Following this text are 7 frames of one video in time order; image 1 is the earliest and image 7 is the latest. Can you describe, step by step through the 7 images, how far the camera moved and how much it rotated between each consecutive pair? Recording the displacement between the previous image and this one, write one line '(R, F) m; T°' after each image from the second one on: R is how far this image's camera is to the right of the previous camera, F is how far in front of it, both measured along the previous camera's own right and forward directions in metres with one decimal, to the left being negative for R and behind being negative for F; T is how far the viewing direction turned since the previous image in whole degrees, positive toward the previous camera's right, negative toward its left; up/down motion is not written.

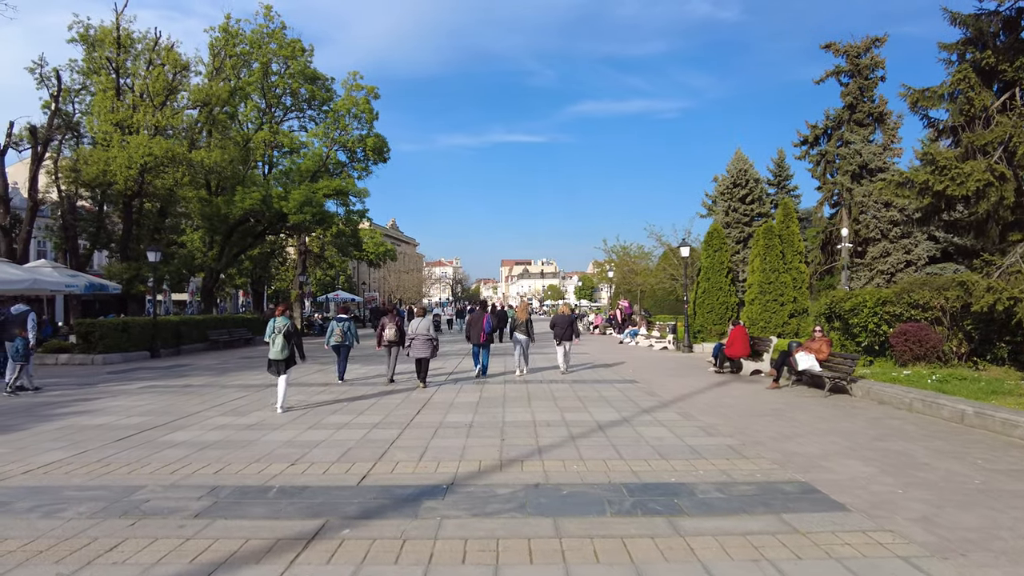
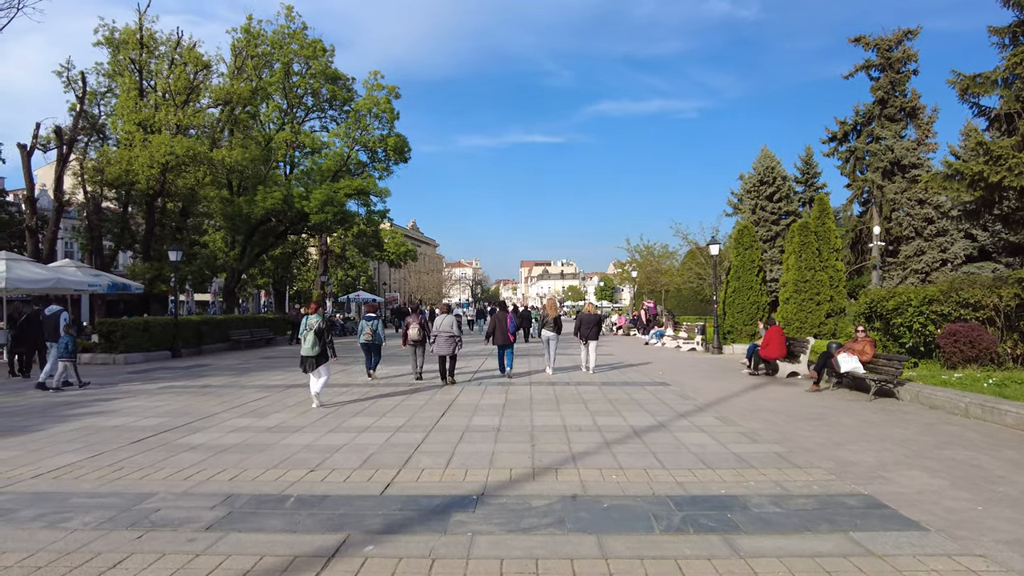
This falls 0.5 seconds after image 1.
(-0.1, +0.4) m; -2°
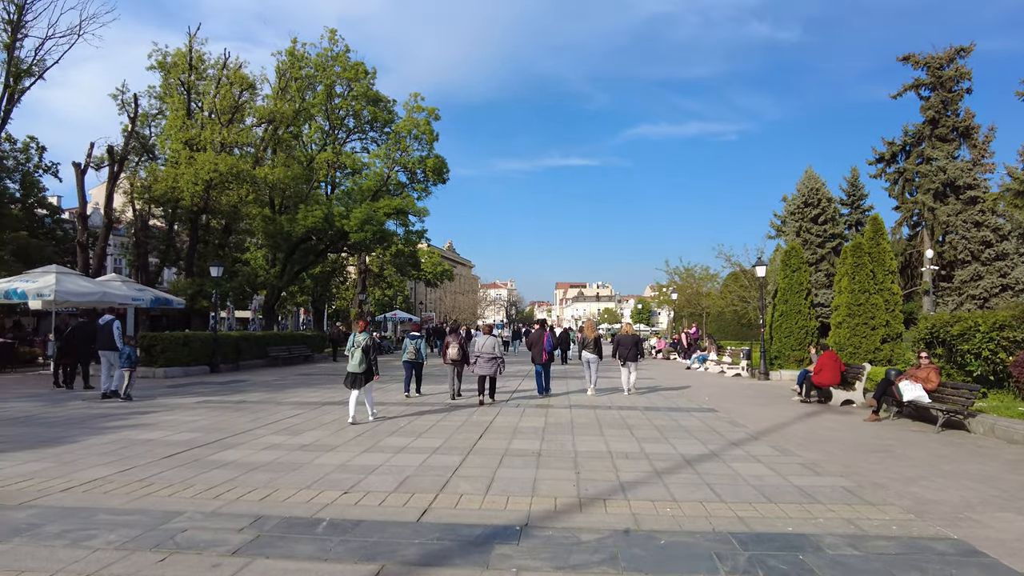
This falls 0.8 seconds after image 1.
(-0.1, +0.3) m; -3°
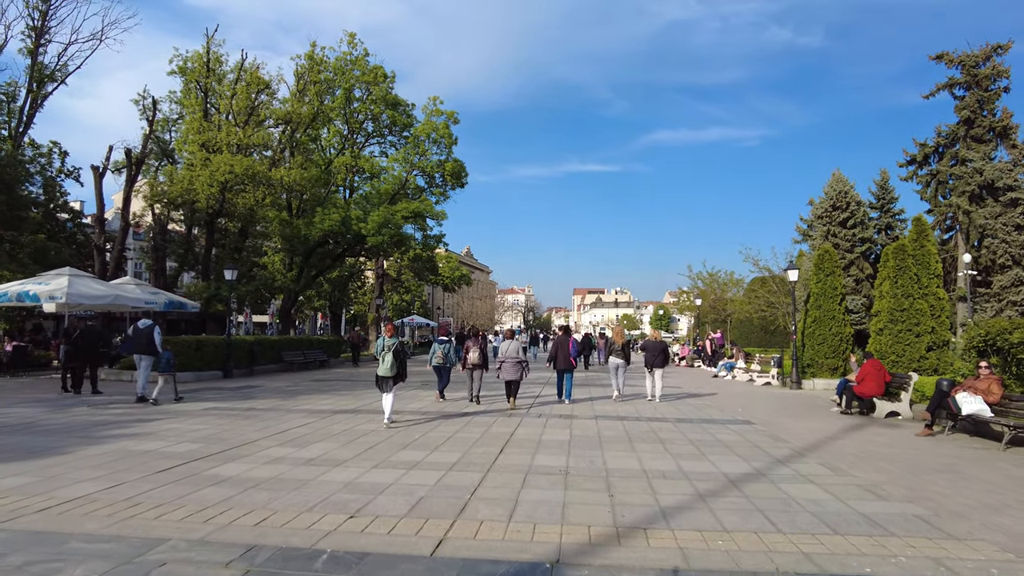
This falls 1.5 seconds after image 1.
(-0.1, +0.7) m; -2°
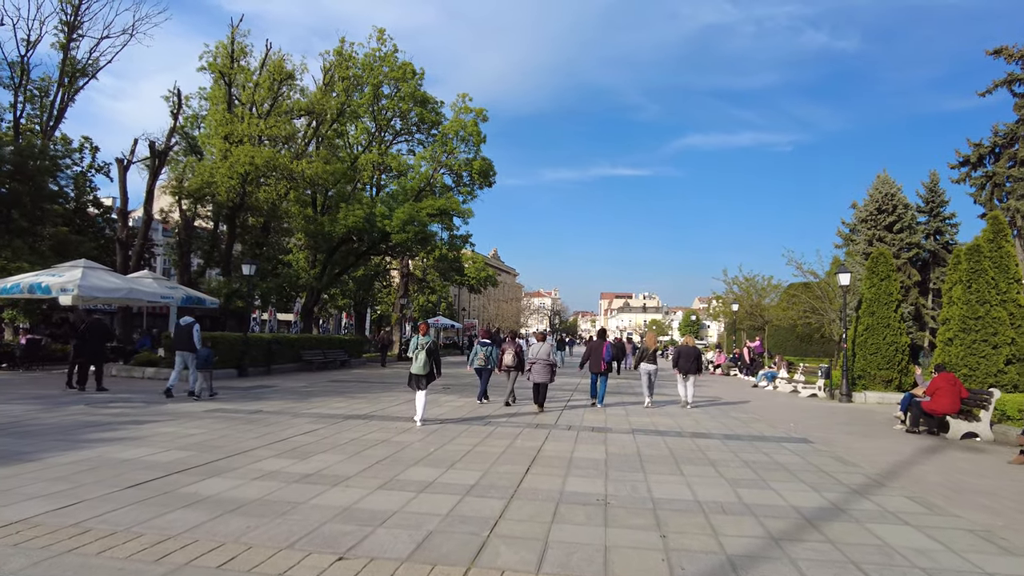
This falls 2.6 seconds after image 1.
(0.0, +1.1) m; -2°
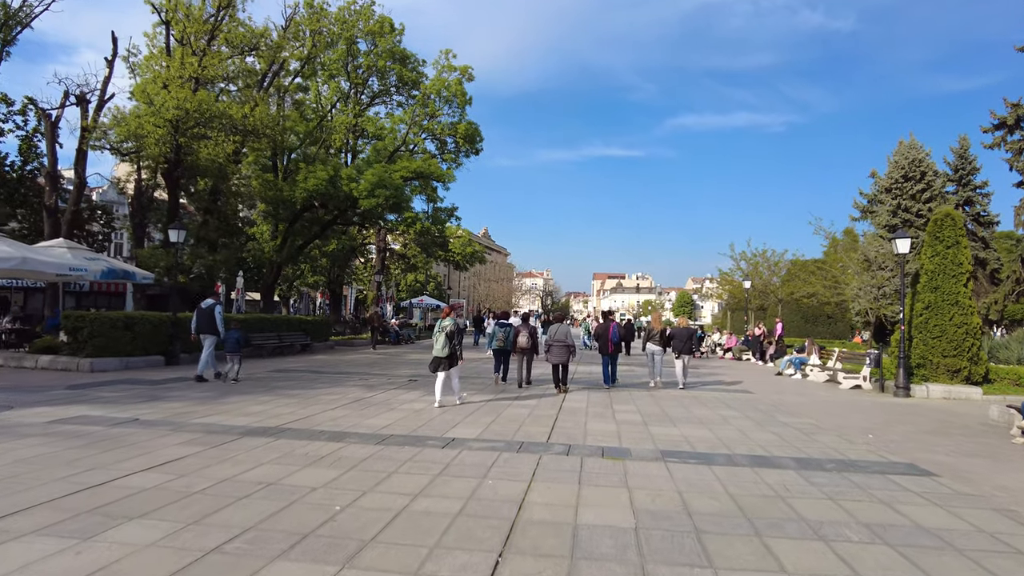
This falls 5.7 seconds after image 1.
(+0.2, +3.3) m; +1°
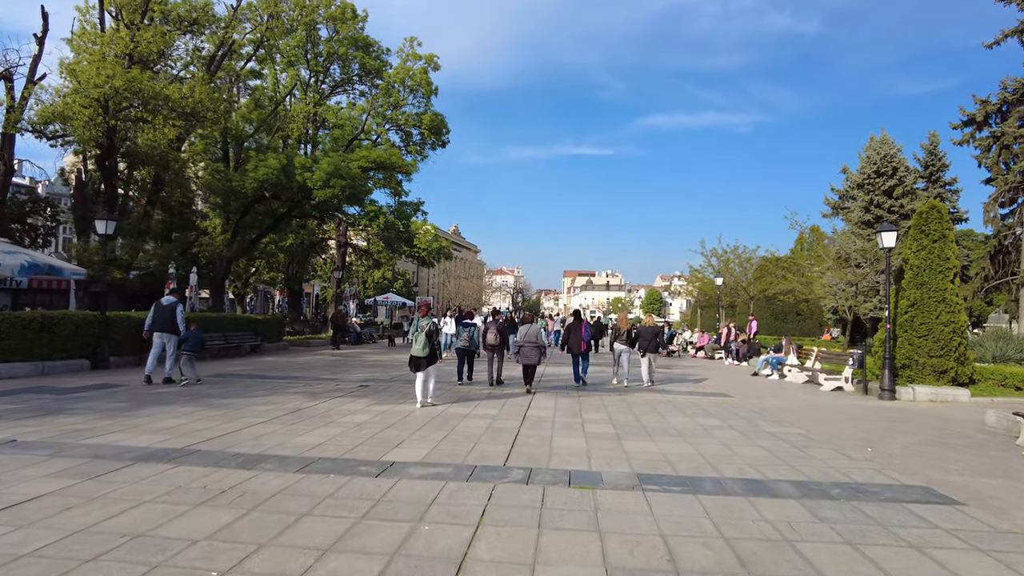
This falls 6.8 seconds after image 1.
(+0.2, +1.2) m; +3°
